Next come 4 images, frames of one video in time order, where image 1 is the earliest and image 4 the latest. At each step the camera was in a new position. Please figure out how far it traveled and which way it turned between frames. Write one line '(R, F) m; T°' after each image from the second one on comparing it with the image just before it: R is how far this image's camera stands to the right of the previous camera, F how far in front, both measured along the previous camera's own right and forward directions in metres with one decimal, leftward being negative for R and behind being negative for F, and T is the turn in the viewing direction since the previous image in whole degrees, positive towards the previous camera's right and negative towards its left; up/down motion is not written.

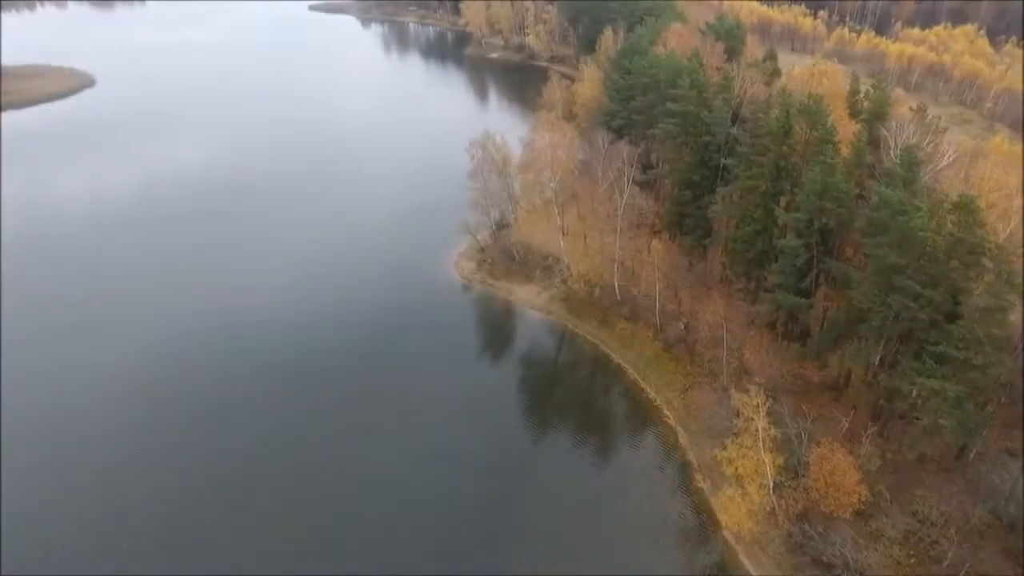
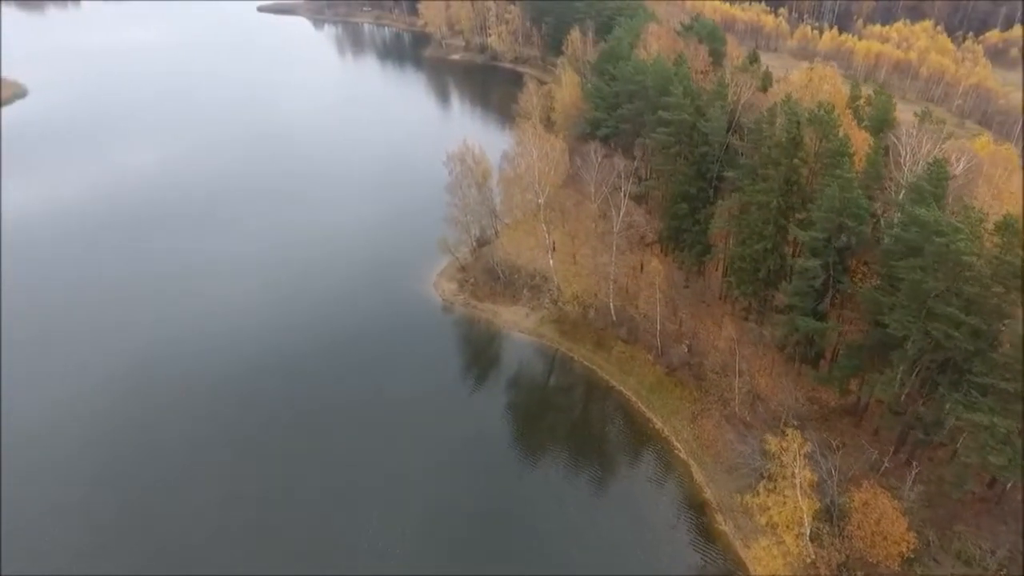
(-1.7, +2.6) m; +4°
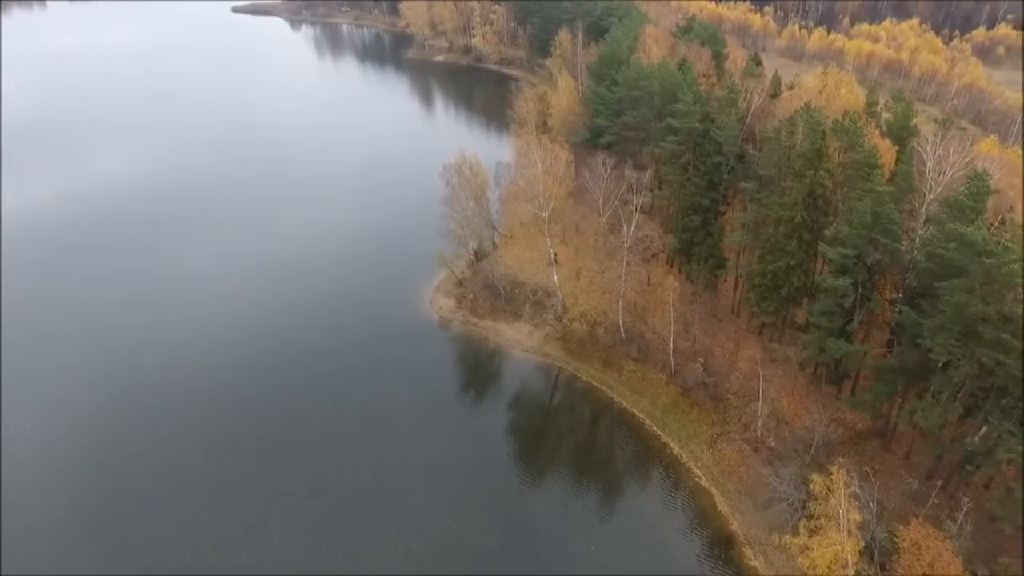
(-1.3, +1.8) m; +2°
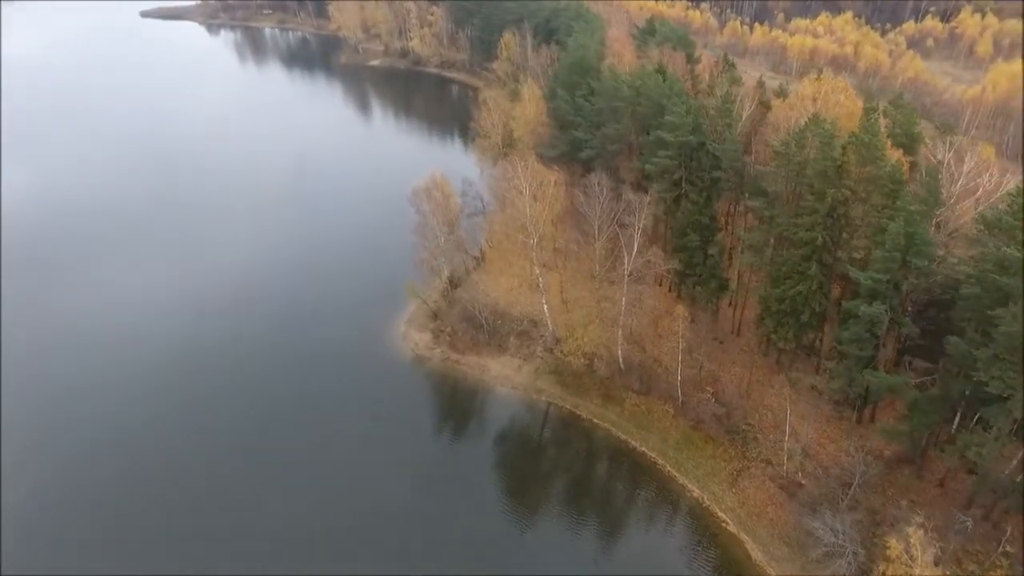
(-2.6, +3.2) m; +6°
